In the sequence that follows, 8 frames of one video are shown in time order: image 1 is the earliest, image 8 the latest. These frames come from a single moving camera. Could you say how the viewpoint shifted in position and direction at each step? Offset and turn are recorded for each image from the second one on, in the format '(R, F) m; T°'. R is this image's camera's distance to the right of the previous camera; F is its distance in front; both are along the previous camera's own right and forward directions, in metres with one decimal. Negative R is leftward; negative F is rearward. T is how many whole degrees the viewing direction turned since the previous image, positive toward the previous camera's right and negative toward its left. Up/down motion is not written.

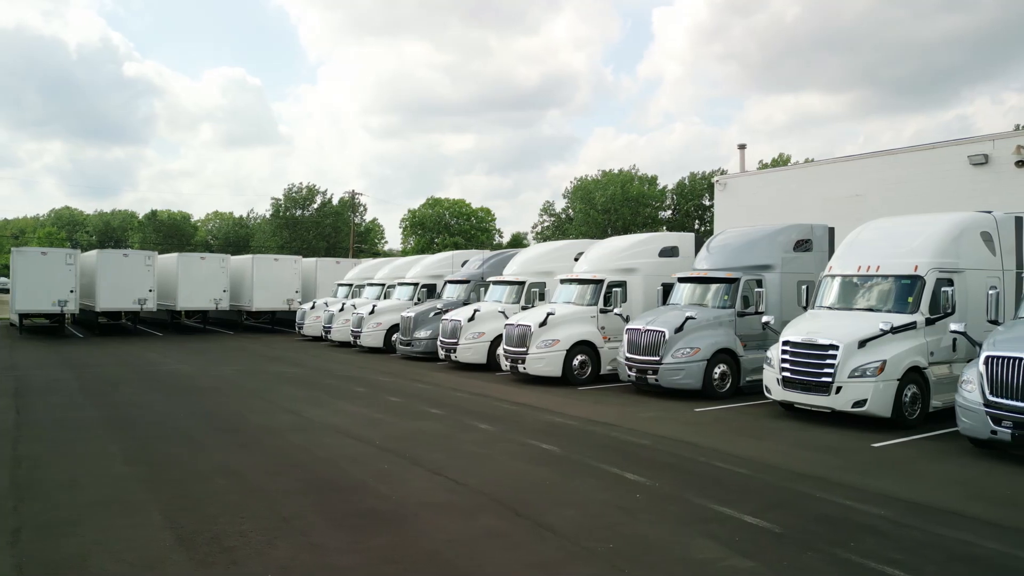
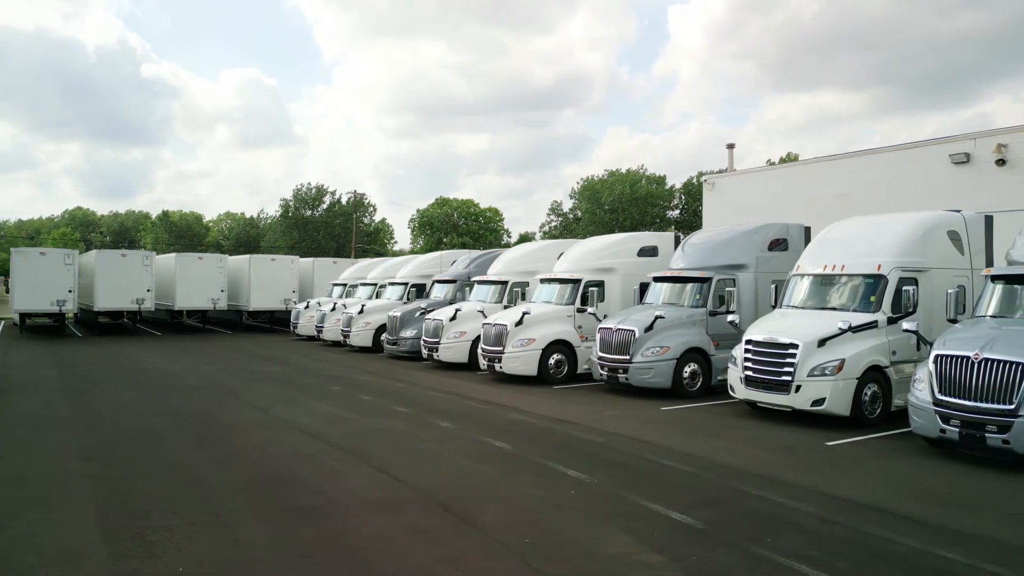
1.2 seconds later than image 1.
(+0.7, -0.1) m; -1°
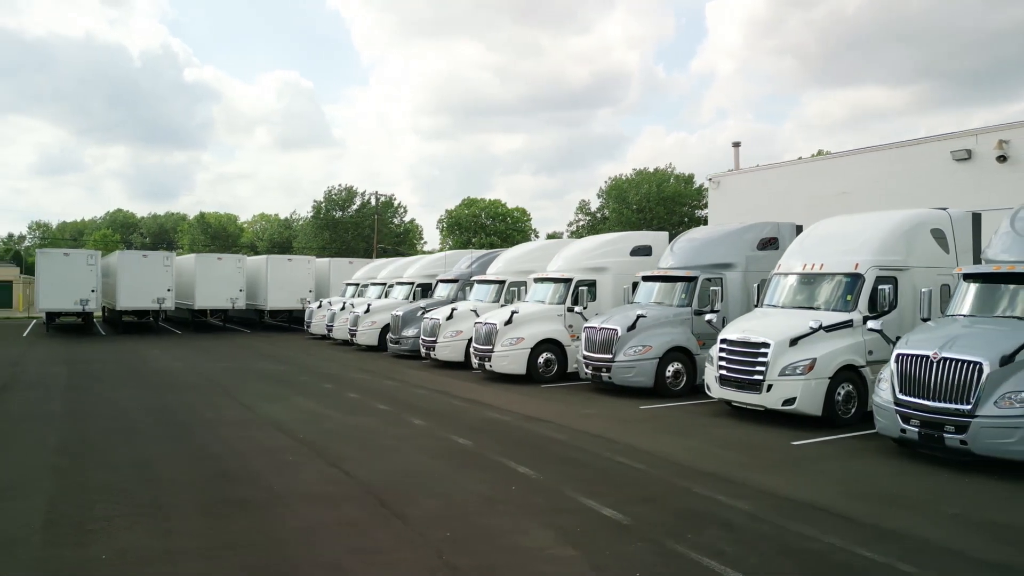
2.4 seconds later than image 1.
(+0.8, -0.1) m; -2°
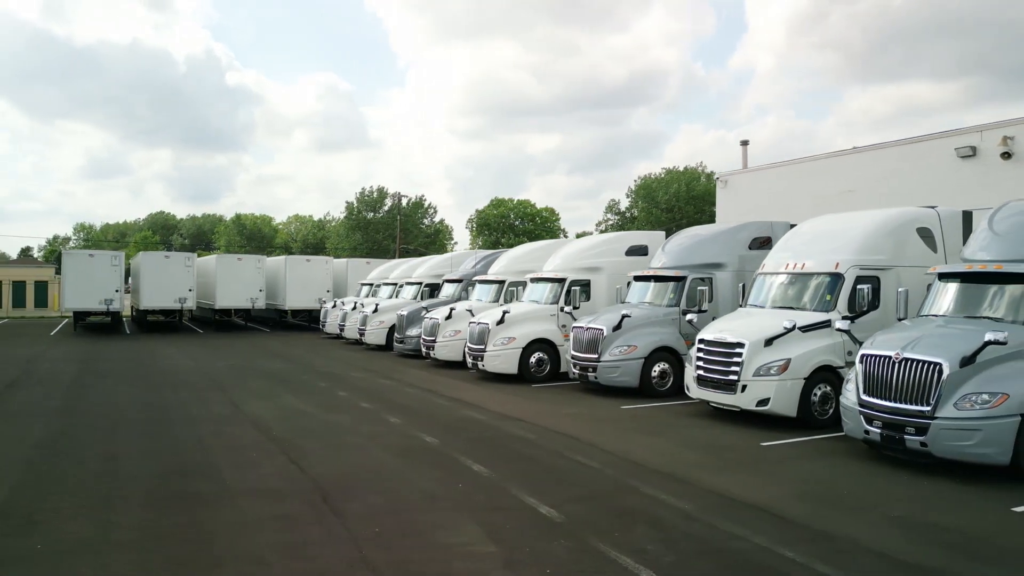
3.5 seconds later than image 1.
(+0.8, -0.1) m; -2°
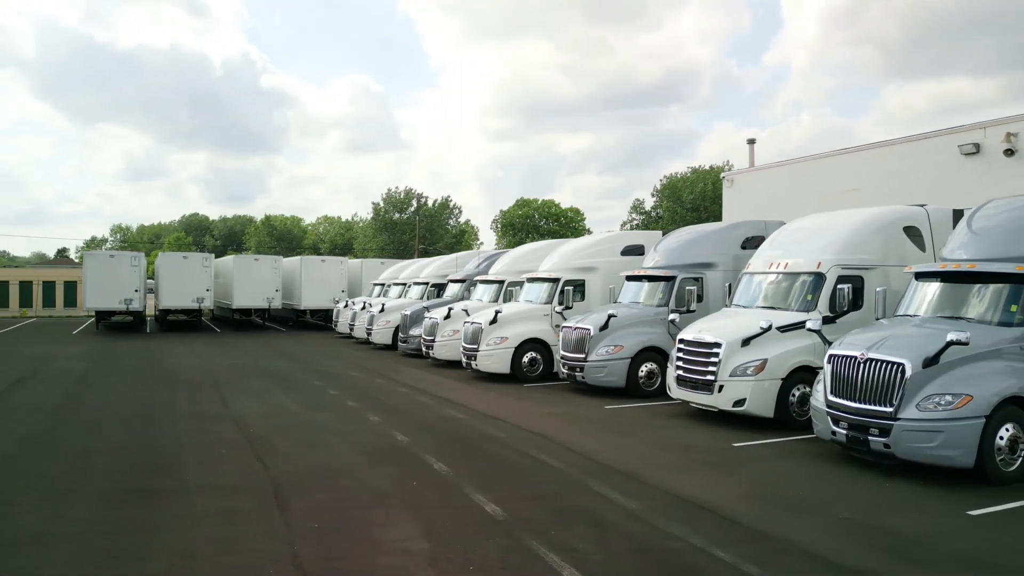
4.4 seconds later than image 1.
(+0.7, 0.0) m; -2°
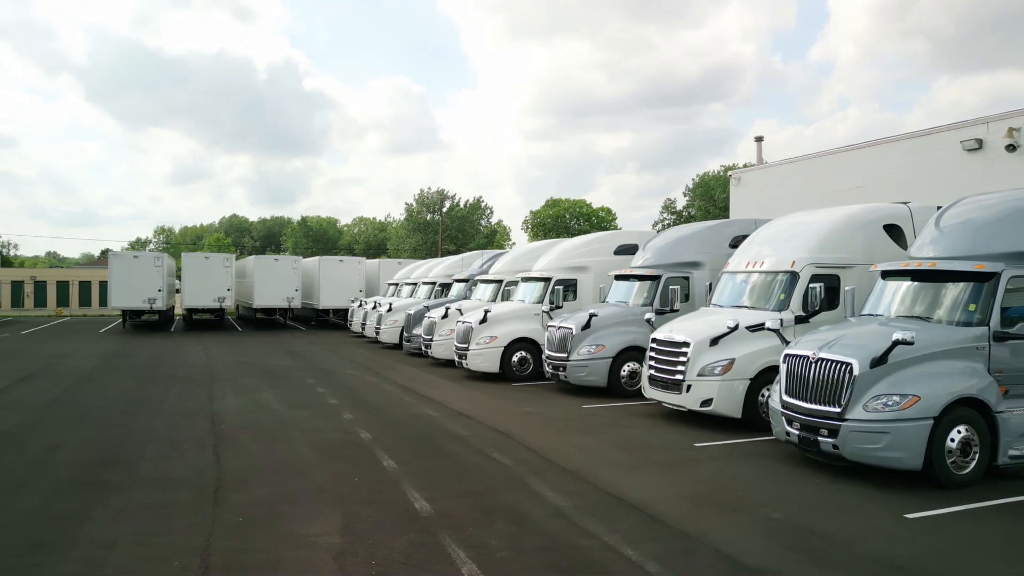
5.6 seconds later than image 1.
(+0.9, 0.0) m; -2°
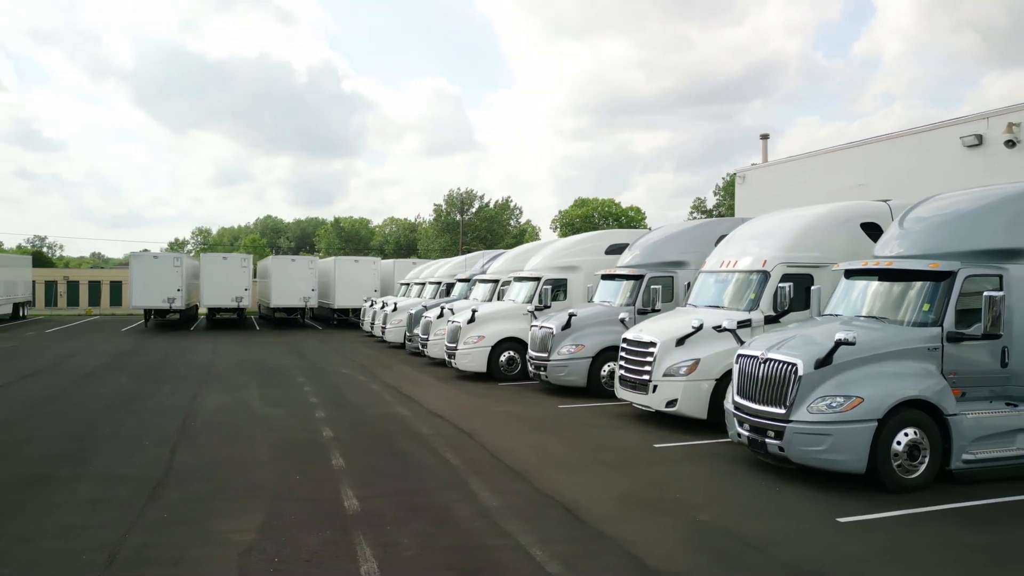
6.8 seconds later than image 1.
(+0.9, 0.0) m; -2°
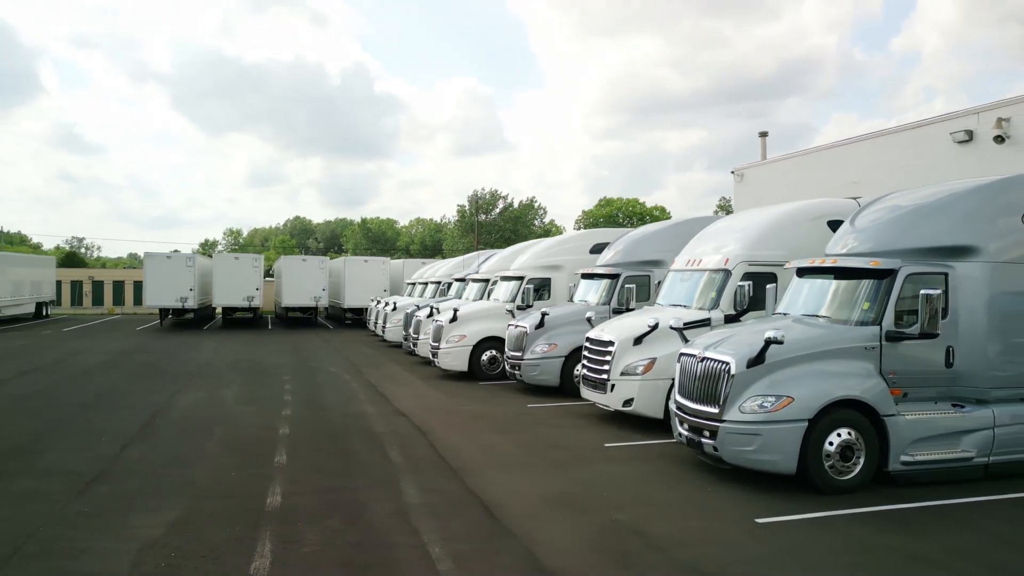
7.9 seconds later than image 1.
(+0.9, 0.0) m; -2°
